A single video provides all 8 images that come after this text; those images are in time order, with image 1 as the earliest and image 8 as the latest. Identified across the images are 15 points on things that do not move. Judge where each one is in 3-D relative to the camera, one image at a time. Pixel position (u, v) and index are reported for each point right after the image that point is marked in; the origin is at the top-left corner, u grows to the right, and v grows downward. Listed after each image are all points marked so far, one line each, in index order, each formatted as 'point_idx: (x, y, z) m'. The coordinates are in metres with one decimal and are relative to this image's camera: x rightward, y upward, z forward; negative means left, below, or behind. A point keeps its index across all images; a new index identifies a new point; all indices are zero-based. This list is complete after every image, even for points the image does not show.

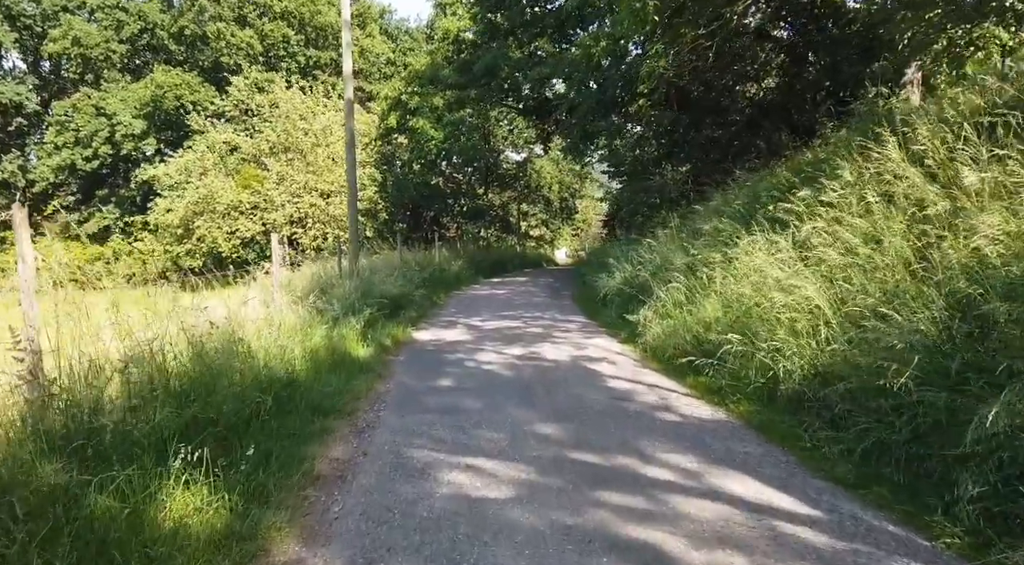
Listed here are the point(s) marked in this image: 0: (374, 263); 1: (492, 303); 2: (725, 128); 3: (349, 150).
0: (-3.0, +0.3, +14.1) m
1: (-0.5, -0.5, +14.8) m
2: (+5.1, +3.7, +15.8) m
3: (-2.8, +2.3, +11.1) m
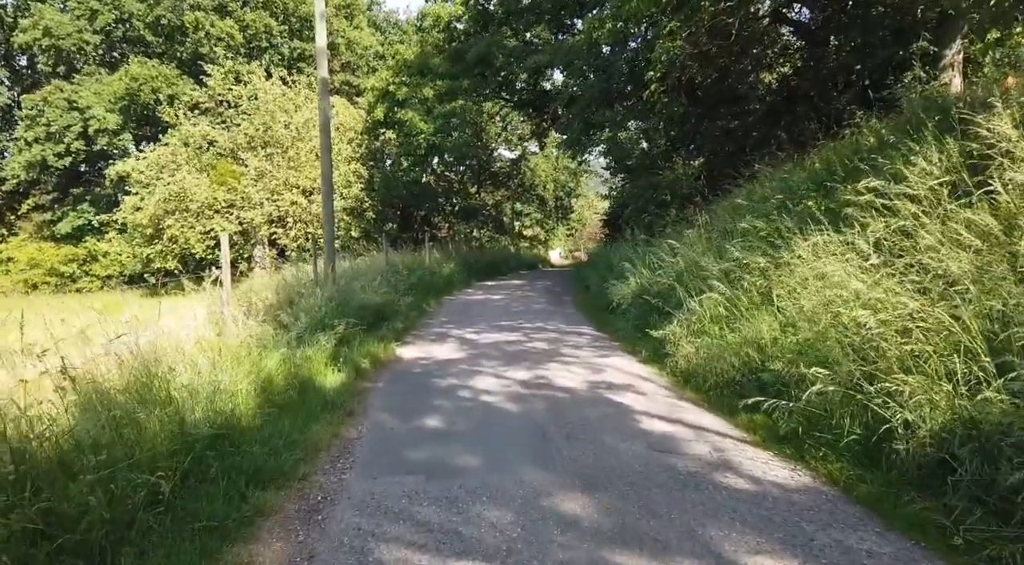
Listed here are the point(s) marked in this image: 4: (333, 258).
0: (-3.0, +0.2, +12.6) m
1: (-0.5, -0.6, +13.4) m
2: (+5.1, +3.6, +14.4) m
3: (-2.8, +2.2, +9.7) m
4: (-2.7, +0.4, +10.0) m
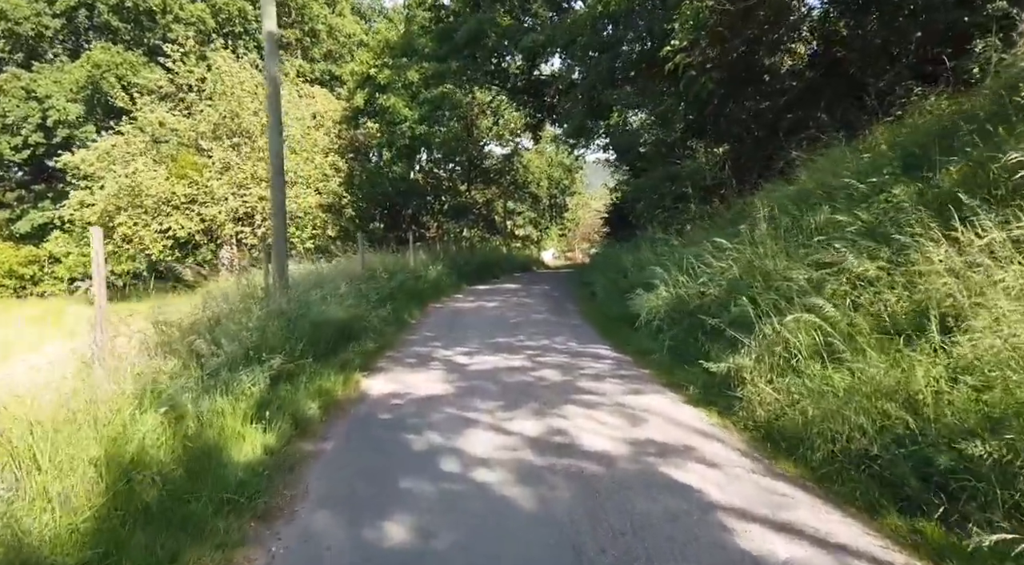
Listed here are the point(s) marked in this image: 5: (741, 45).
0: (-3.1, +0.1, +10.5) m
1: (-0.6, -0.7, +11.4) m
2: (+5.0, +3.5, +12.5) m
3: (-2.8, +2.0, +7.6) m
4: (-2.8, +0.2, +7.9) m
5: (+4.3, +4.5, +12.3) m
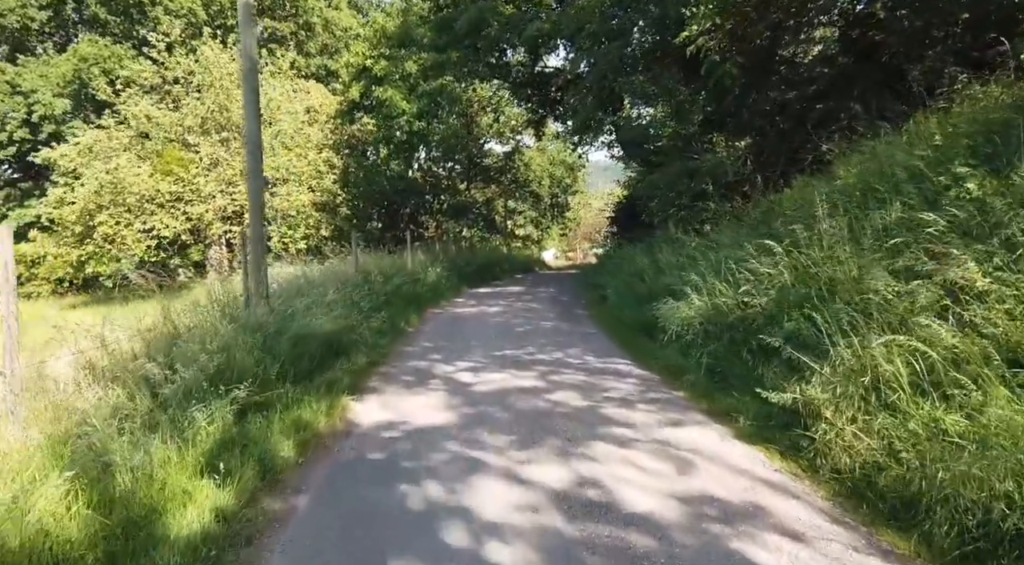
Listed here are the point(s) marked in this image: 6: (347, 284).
0: (-3.0, 0.0, +9.6) m
1: (-0.5, -0.8, +10.4) m
2: (+5.1, +3.4, +11.5) m
3: (-2.7, +2.0, +6.6) m
4: (-2.6, +0.2, +6.9) m
5: (+4.4, +4.4, +11.3) m
6: (-2.6, 0.0, +10.3) m
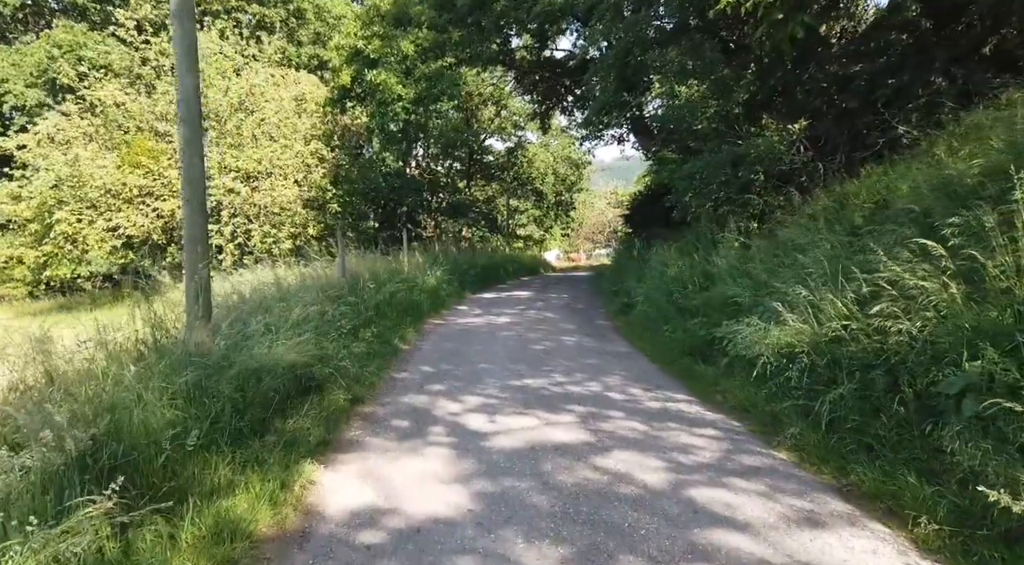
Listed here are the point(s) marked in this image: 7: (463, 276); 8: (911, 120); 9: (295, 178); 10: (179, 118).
0: (-2.8, -0.1, +7.7) m
1: (-0.3, -0.9, +8.6) m
2: (+5.3, +3.3, +9.8) m
3: (-2.4, +1.8, +4.8) m
4: (-2.4, +0.1, +5.1) m
5: (+4.6, +4.3, +9.5) m
6: (-2.4, -0.1, +8.5) m
7: (-1.3, +0.2, +17.5) m
8: (+5.5, +2.2, +8.9) m
9: (-6.1, +2.9, +18.2) m
10: (-2.5, +1.3, +5.0) m
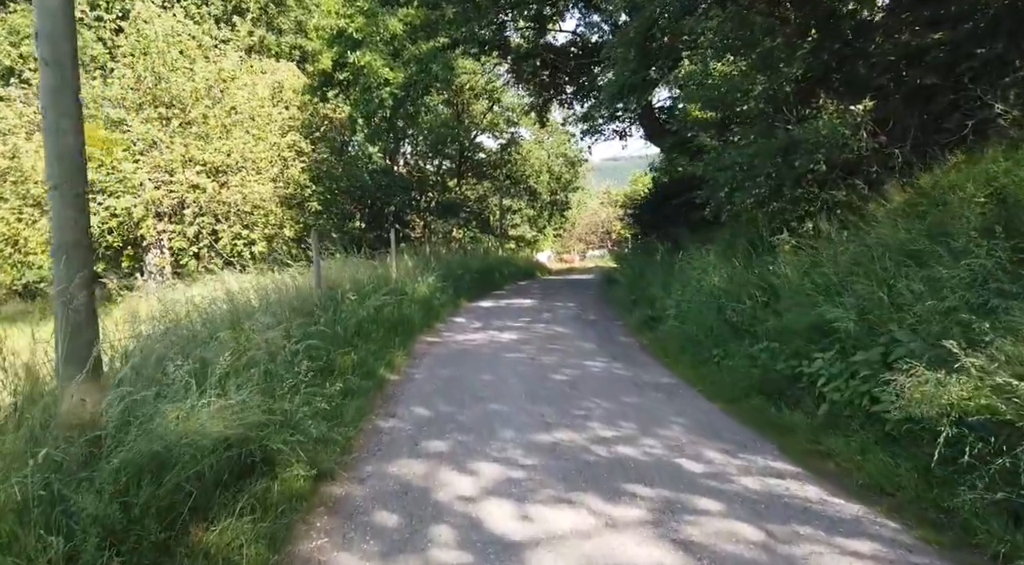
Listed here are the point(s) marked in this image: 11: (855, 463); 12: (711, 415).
0: (-2.6, -0.3, +6.0) m
1: (-0.1, -1.1, +6.9) m
2: (+5.4, +3.1, +8.1) m
3: (-2.2, +1.7, +3.1) m
4: (-2.2, -0.1, +3.4) m
5: (+4.8, +4.1, +7.9) m
6: (-2.2, -0.3, +6.8) m
7: (-1.3, 0.0, +15.8) m
8: (+5.6, +2.1, +7.3) m
9: (-6.1, +2.7, +16.4) m
10: (-2.3, +1.1, +3.2) m
11: (+2.1, -1.1, +4.2) m
12: (+1.7, -1.1, +5.6) m
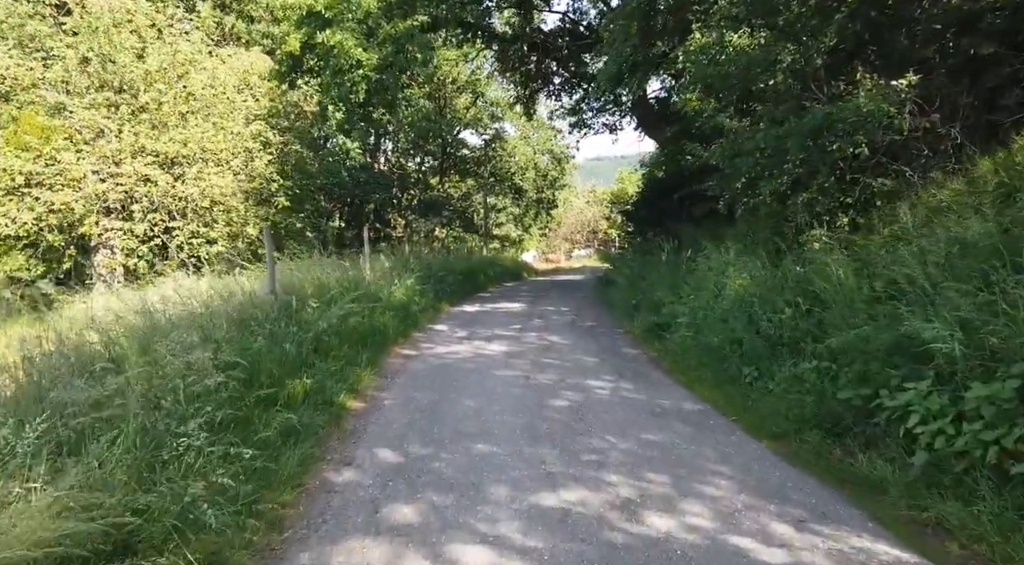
0: (-2.6, -0.3, +4.6) m
1: (-0.2, -1.1, +5.6) m
2: (+5.3, +3.1, +7.0) m
3: (-2.2, +1.6, +1.7) m
4: (-2.2, -0.2, +2.0) m
5: (+4.6, +4.1, +6.7) m
6: (-2.3, -0.4, +5.4) m
7: (-1.6, 0.0, +14.4) m
8: (+5.5, +2.1, +6.1) m
9: (-6.4, +2.7, +14.9) m
10: (-2.3, +1.0, +1.9) m
11: (+2.1, -1.2, +3.0) m
12: (+1.6, -1.2, +4.3) m
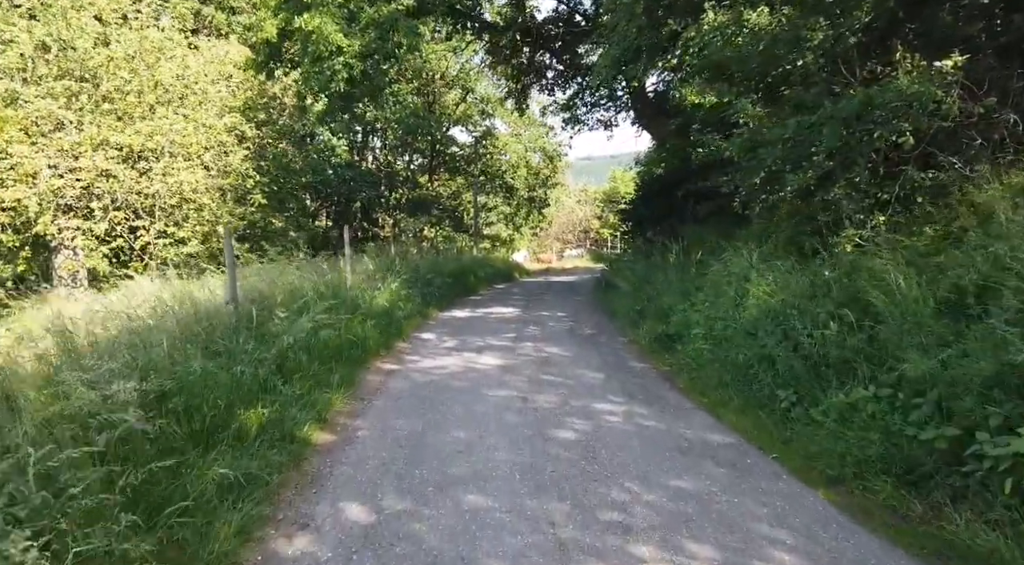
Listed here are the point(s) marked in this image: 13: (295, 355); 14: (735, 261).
0: (-2.6, -0.4, +3.7) m
1: (-0.2, -1.2, +4.7) m
2: (+5.3, +3.1, +6.1) m
3: (-2.2, +1.5, +0.8) m
4: (-2.2, -0.2, +1.1) m
5: (+4.6, +4.0, +5.8) m
6: (-2.3, -0.4, +4.5) m
7: (-1.8, -0.1, +13.5) m
8: (+5.5, +2.0, +5.3) m
9: (-6.6, +2.6, +13.9) m
10: (-2.3, +1.0, +0.9) m
11: (+2.1, -1.2, +2.1) m
12: (+1.6, -1.2, +3.4) m
13: (-2.0, -0.6, +6.0) m
14: (+2.6, +0.3, +7.7) m
